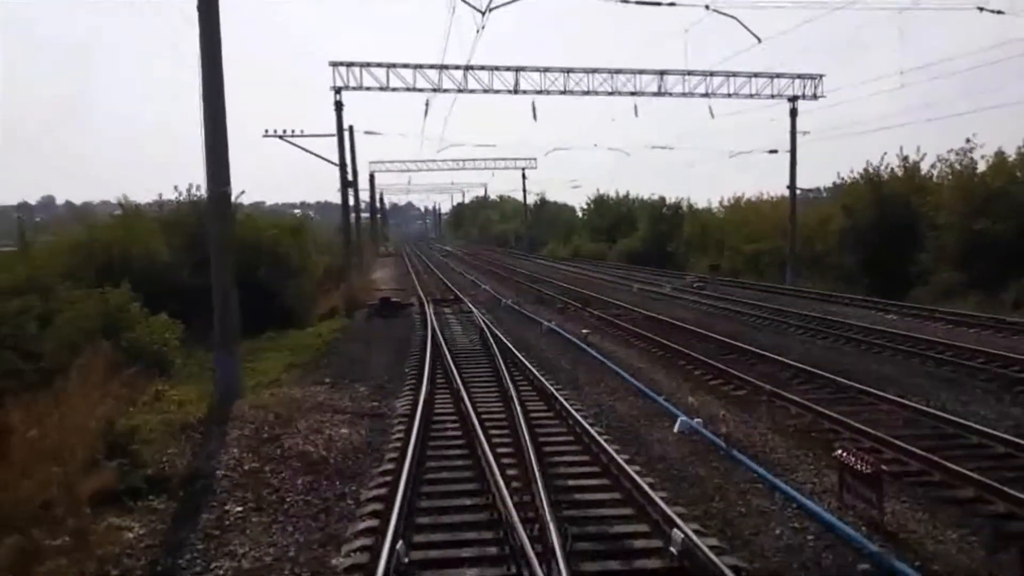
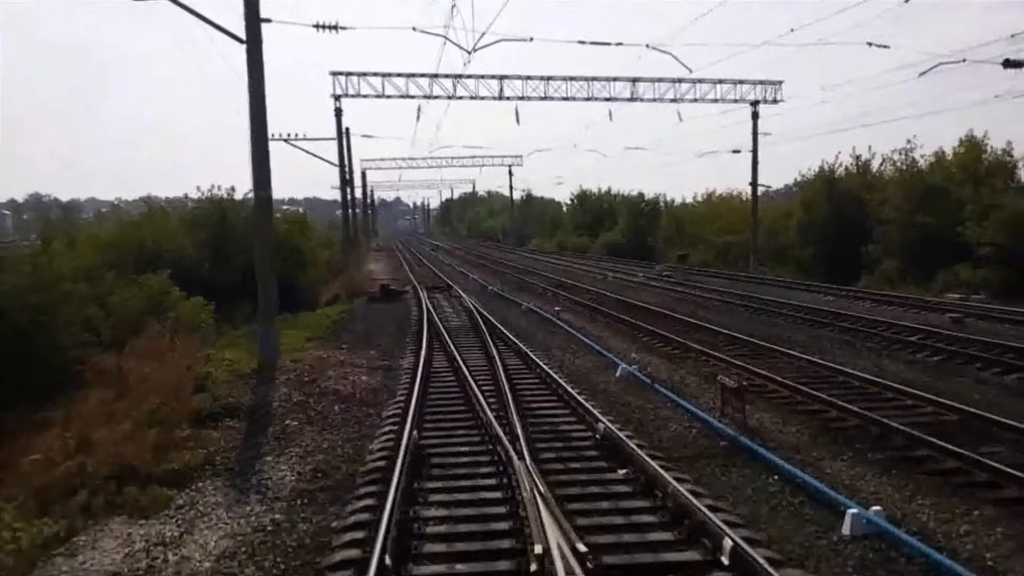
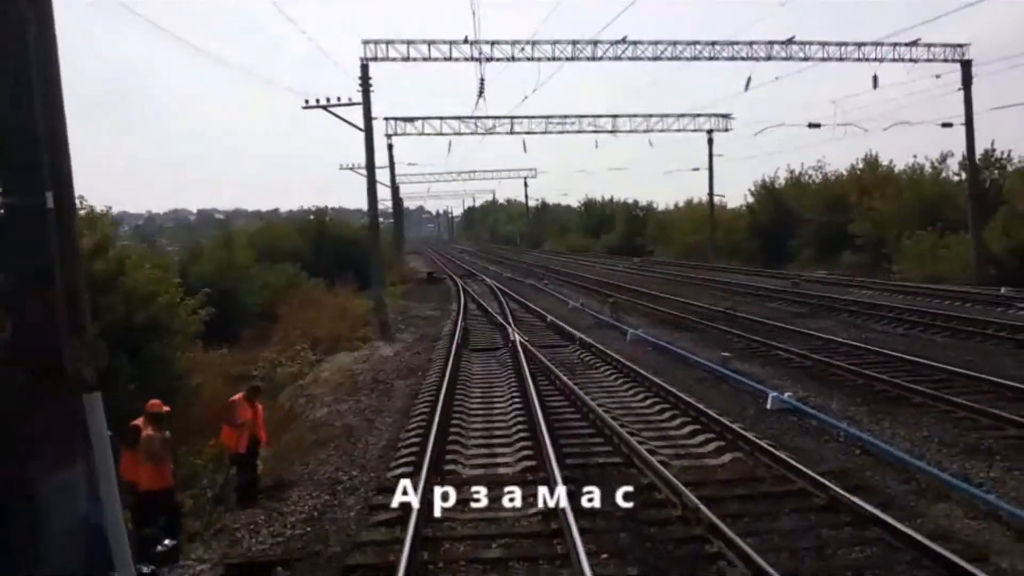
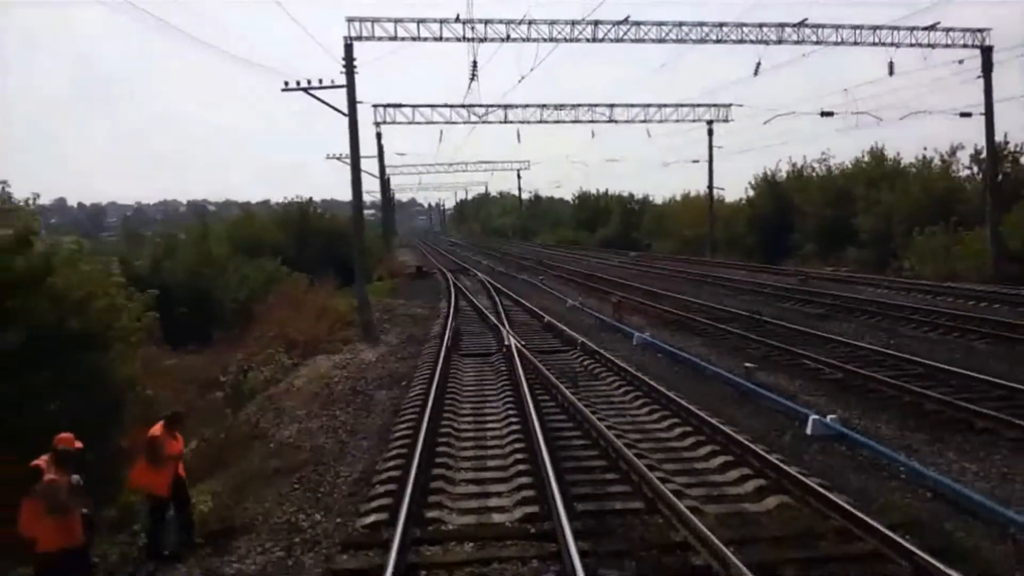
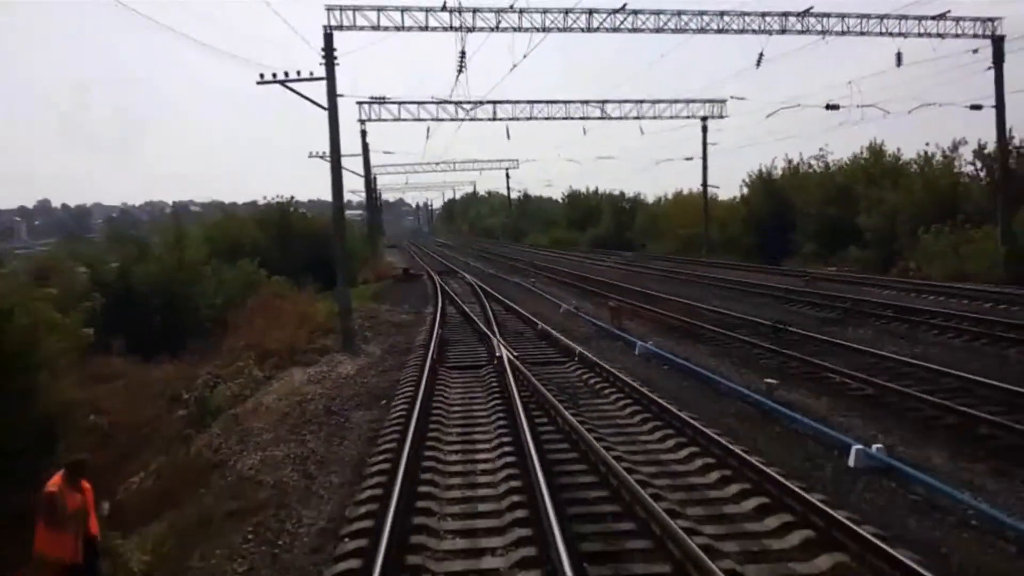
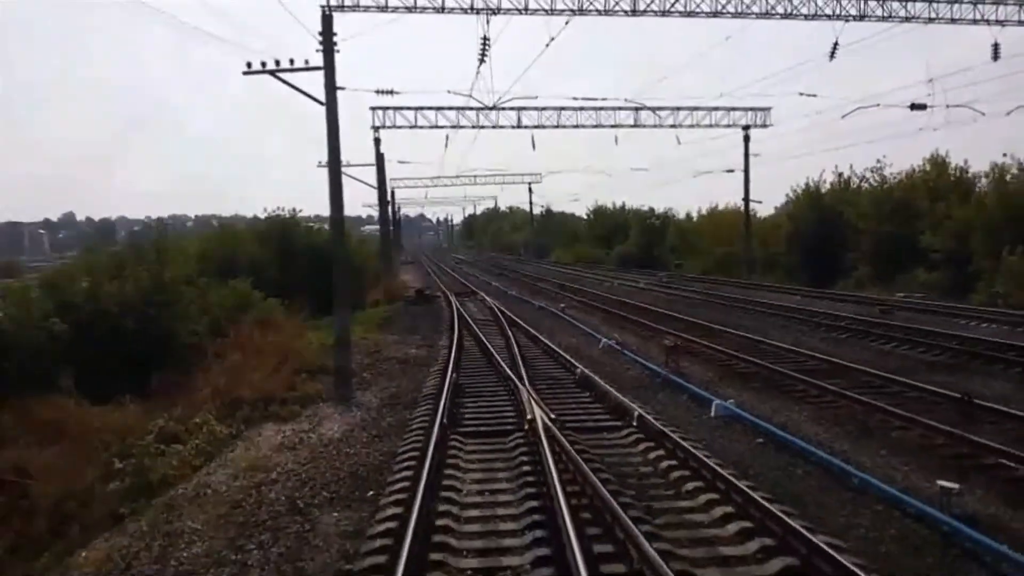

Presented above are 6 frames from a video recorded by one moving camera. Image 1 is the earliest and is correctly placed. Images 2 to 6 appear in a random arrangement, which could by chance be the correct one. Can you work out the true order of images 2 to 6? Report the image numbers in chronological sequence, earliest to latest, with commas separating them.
2, 6, 5, 4, 3
